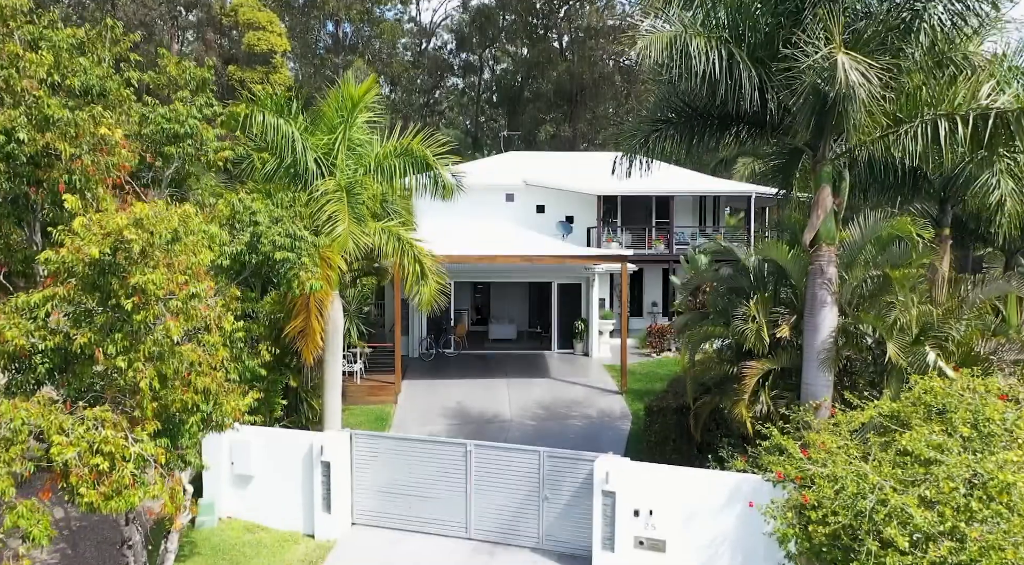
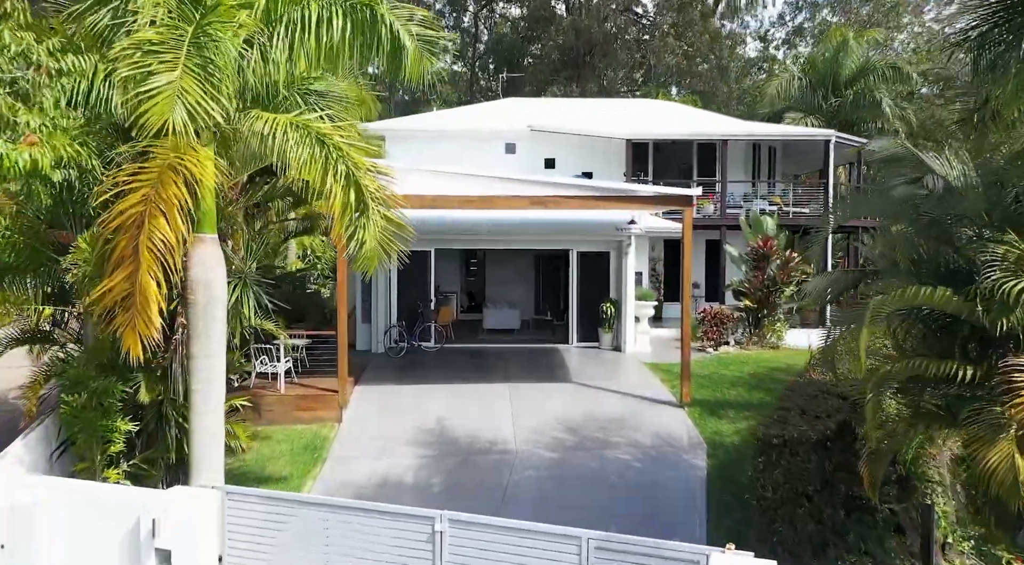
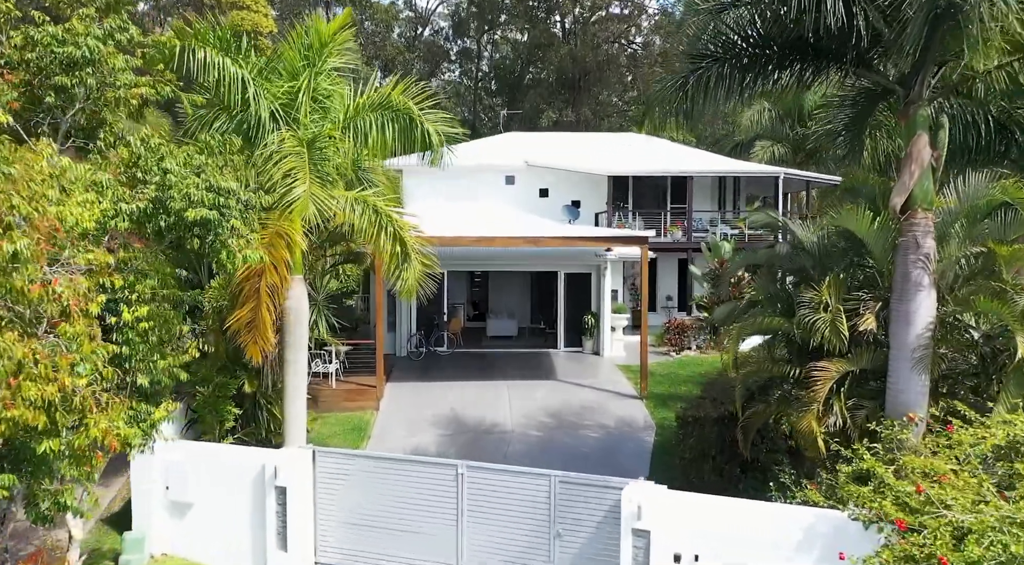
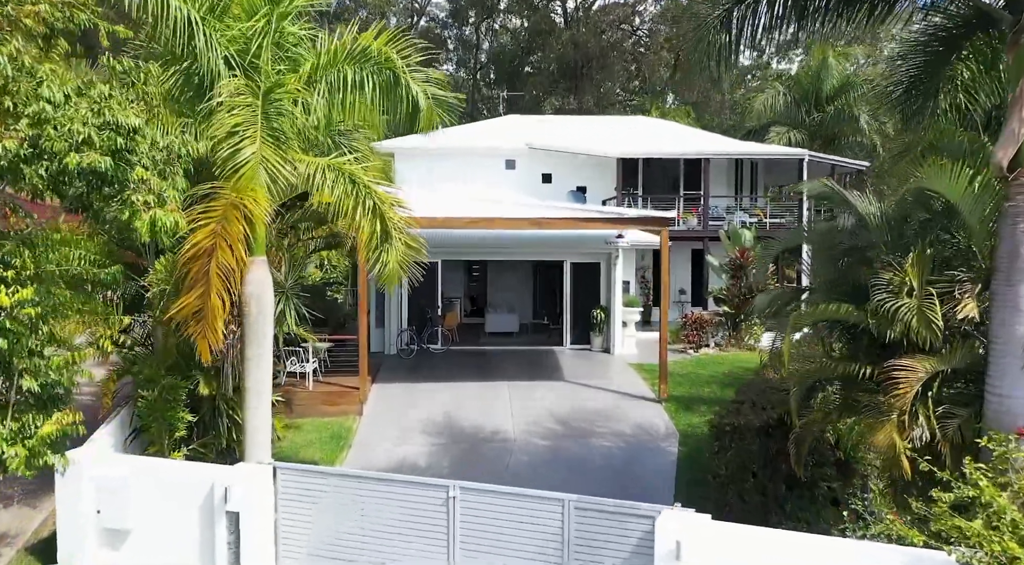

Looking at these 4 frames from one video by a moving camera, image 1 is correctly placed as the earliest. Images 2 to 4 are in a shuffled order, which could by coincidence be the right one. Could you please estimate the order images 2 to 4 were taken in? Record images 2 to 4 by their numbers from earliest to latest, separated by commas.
3, 4, 2
